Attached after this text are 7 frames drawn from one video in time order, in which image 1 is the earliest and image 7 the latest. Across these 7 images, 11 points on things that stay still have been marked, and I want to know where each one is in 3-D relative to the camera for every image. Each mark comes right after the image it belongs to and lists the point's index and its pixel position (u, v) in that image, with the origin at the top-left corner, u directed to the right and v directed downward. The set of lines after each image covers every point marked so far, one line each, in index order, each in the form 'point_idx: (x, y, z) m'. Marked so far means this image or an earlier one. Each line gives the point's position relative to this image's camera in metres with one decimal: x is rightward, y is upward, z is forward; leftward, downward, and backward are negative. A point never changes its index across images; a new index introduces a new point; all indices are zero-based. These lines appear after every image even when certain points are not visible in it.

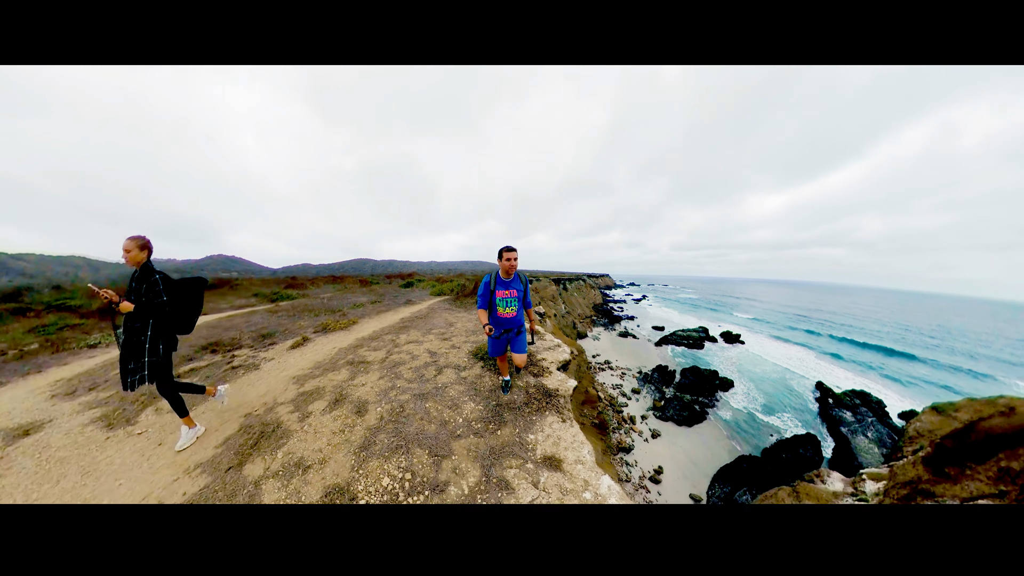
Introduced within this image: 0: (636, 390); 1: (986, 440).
0: (+7.2, -5.8, +15.4) m
1: (+15.0, -4.8, +8.3) m
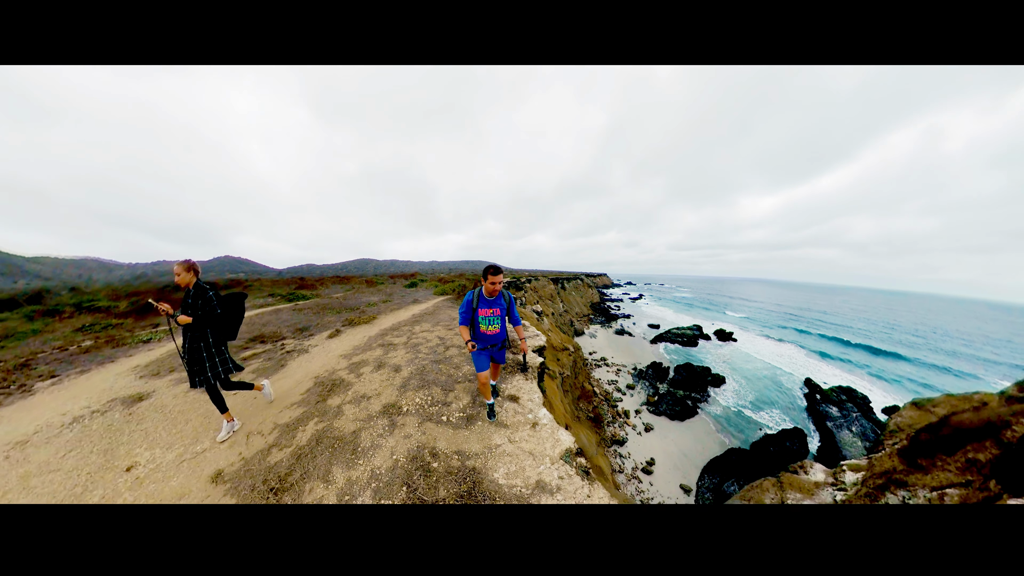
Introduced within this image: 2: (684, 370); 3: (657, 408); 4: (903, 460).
0: (+7.1, -5.8, +15.9) m
1: (+14.9, -4.8, +8.8) m
2: (+10.8, -5.1, +16.7) m
3: (+7.8, -6.4, +14.1) m
4: (+13.6, -6.0, +9.1) m
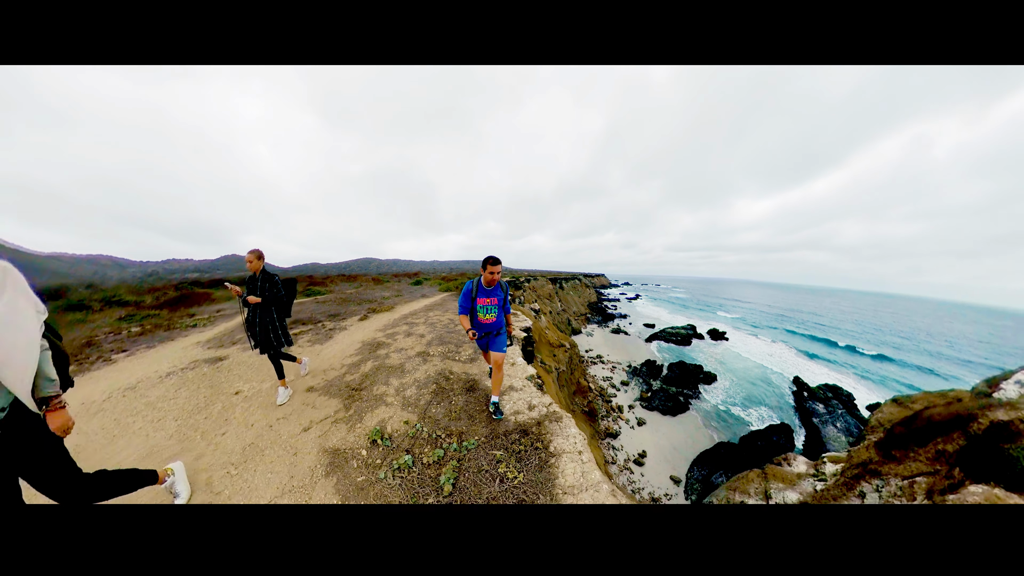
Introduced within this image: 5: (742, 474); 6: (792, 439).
0: (+7.0, -5.8, +16.4) m
1: (+14.8, -4.9, +9.3) m
2: (+10.7, -5.2, +17.2) m
3: (+7.7, -6.4, +14.6) m
4: (+13.5, -6.0, +9.6) m
5: (+9.5, -7.7, +10.8) m
6: (+13.2, -7.1, +12.3) m
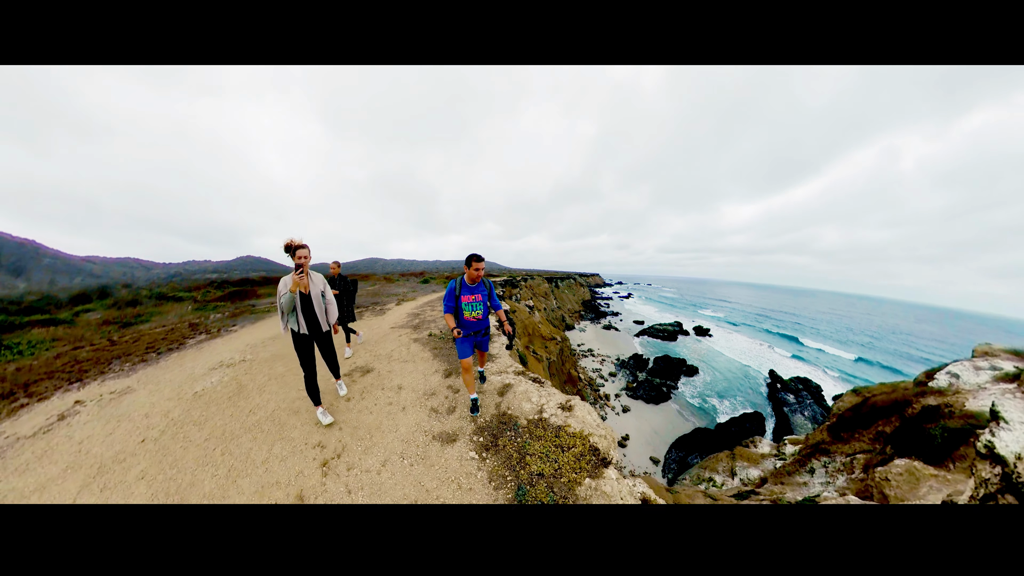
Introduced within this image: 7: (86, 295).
0: (+6.8, -5.7, +17.7) m
1: (+14.5, -4.9, +10.6) m
2: (+10.5, -5.1, +18.5) m
3: (+7.5, -6.4, +15.9) m
4: (+13.2, -6.1, +10.9) m
5: (+9.3, -7.7, +12.1) m
6: (+12.9, -7.1, +13.6) m
7: (-19.4, -0.3, +11.8) m
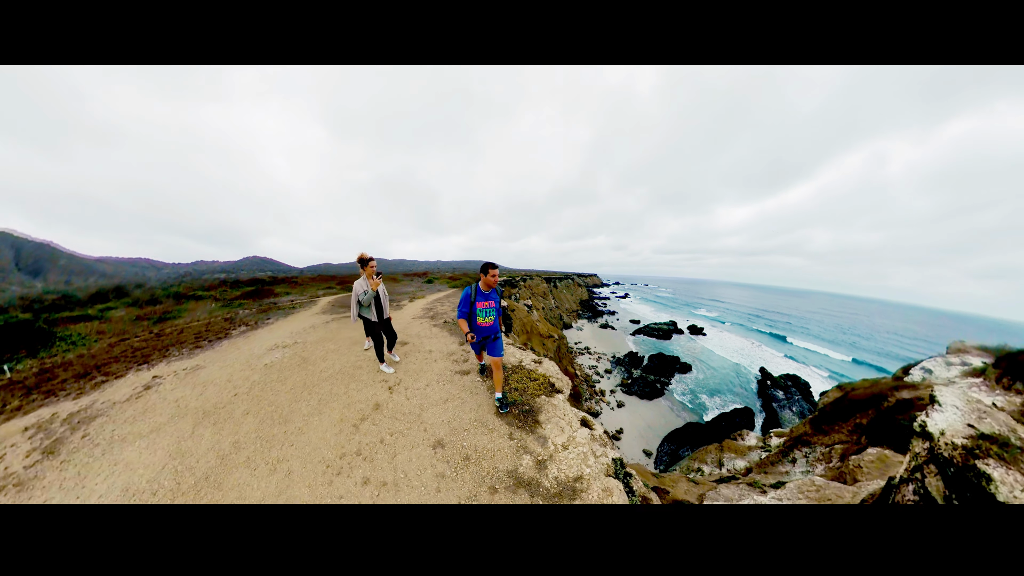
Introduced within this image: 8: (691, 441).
0: (+6.8, -5.7, +18.3) m
1: (+14.5, -4.9, +11.2) m
2: (+10.5, -5.1, +19.1) m
3: (+7.4, -6.4, +16.5) m
4: (+13.2, -6.1, +11.4) m
5: (+9.2, -7.7, +12.7) m
6: (+12.9, -7.1, +14.2) m
7: (-19.4, -0.3, +12.5) m
8: (+9.1, -7.7, +13.3) m
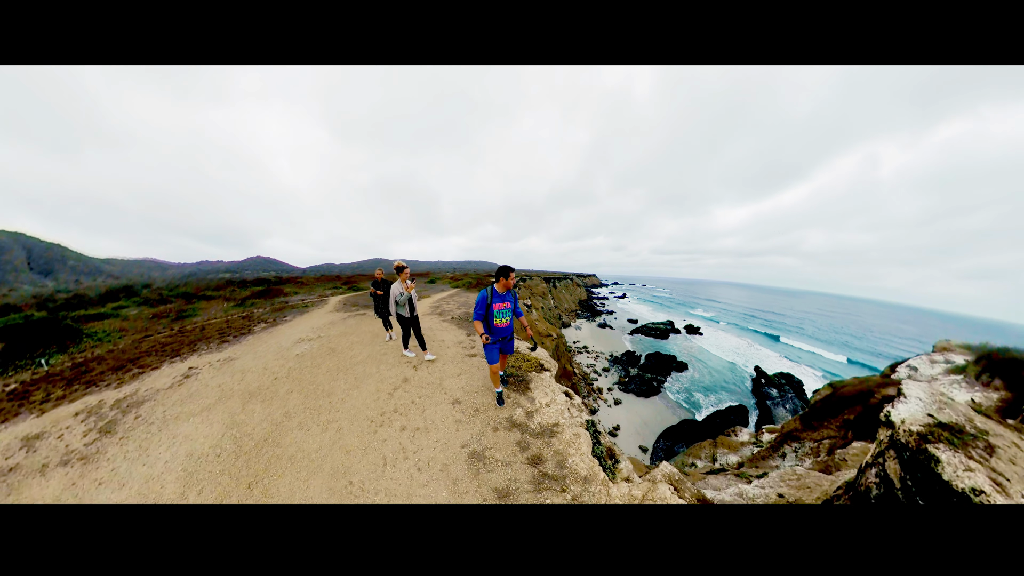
0: (+6.8, -5.7, +18.7) m
1: (+14.5, -5.0, +11.5) m
2: (+10.5, -5.2, +19.4) m
3: (+7.4, -6.4, +16.8) m
4: (+13.2, -6.1, +11.8) m
5: (+9.2, -7.7, +13.0) m
6: (+12.9, -7.2, +14.6) m
7: (-19.4, -0.2, +12.9) m
8: (+9.1, -7.7, +13.7) m
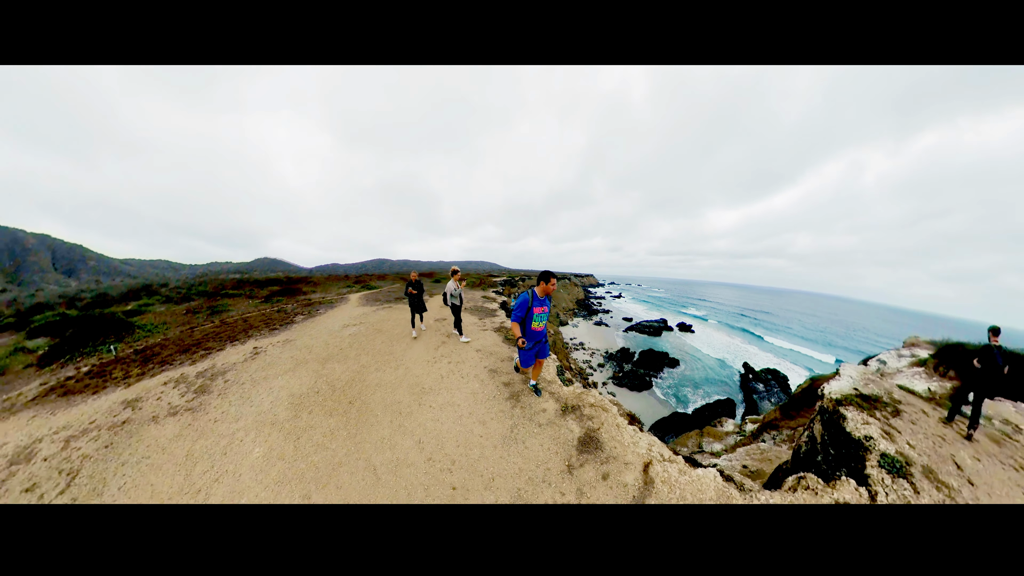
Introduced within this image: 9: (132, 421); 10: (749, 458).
0: (+6.8, -5.7, +19.5) m
1: (+14.4, -4.9, +12.4) m
2: (+10.5, -5.1, +20.3) m
3: (+7.4, -6.4, +17.7) m
4: (+13.1, -6.0, +12.7) m
5: (+9.2, -7.7, +13.9) m
6: (+12.8, -7.1, +15.4) m
7: (-19.5, -0.2, +13.8) m
8: (+9.0, -7.7, +14.5) m
9: (-6.0, -2.1, +4.1) m
10: (+6.5, -4.7, +7.2) m
